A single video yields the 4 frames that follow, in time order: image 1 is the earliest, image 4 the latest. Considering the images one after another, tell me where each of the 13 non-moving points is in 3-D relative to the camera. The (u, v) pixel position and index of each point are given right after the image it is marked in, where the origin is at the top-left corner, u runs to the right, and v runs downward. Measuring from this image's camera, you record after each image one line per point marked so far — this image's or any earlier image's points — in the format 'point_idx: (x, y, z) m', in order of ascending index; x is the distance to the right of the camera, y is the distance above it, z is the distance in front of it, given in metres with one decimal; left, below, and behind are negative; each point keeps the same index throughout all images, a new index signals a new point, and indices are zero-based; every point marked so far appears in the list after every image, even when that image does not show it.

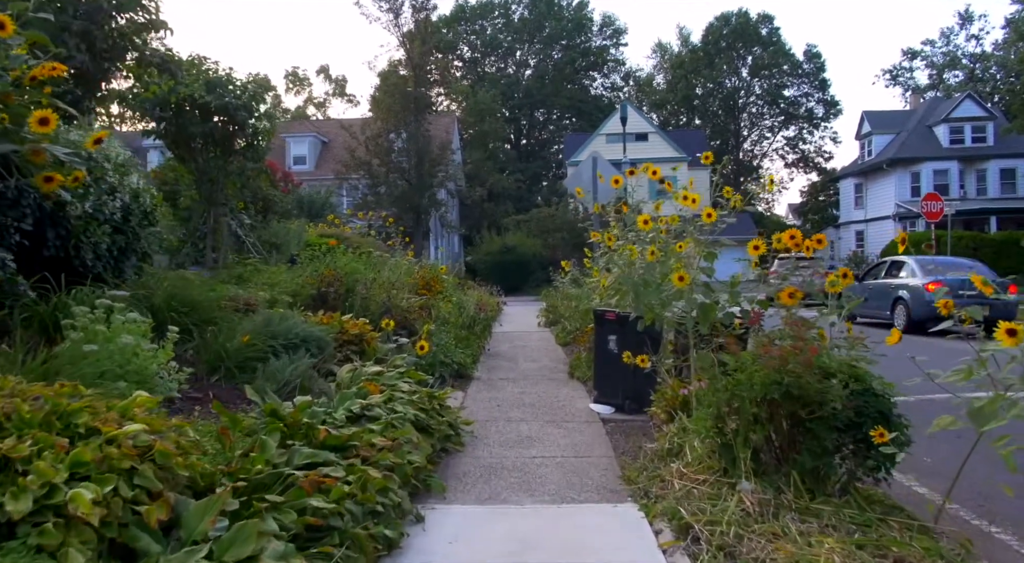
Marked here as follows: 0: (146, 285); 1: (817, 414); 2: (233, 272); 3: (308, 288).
0: (-2.7, 0.0, +5.1) m
1: (+1.6, -0.7, +3.6) m
2: (-3.5, +0.1, +8.9) m
3: (-2.3, -0.1, +8.2) m
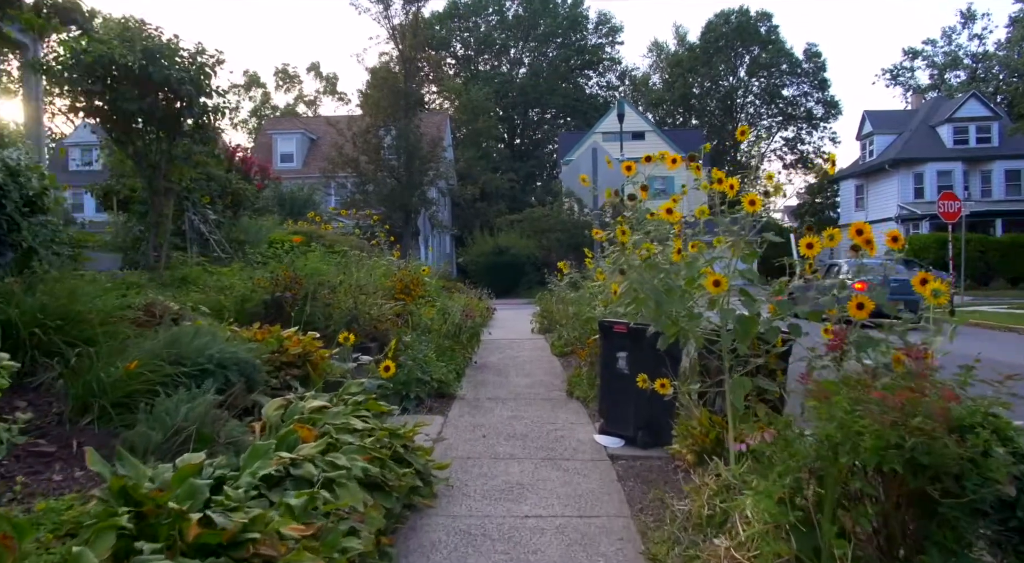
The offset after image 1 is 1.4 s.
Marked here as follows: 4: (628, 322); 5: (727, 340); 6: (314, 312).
0: (-2.7, 0.0, +3.9) m
1: (+1.5, -0.7, +2.4) m
2: (-3.6, +0.1, +7.6) m
3: (-2.5, -0.1, +6.9) m
4: (+0.9, -0.3, +5.7) m
5: (+1.4, -0.4, +4.6) m
6: (-1.9, -0.3, +6.9) m
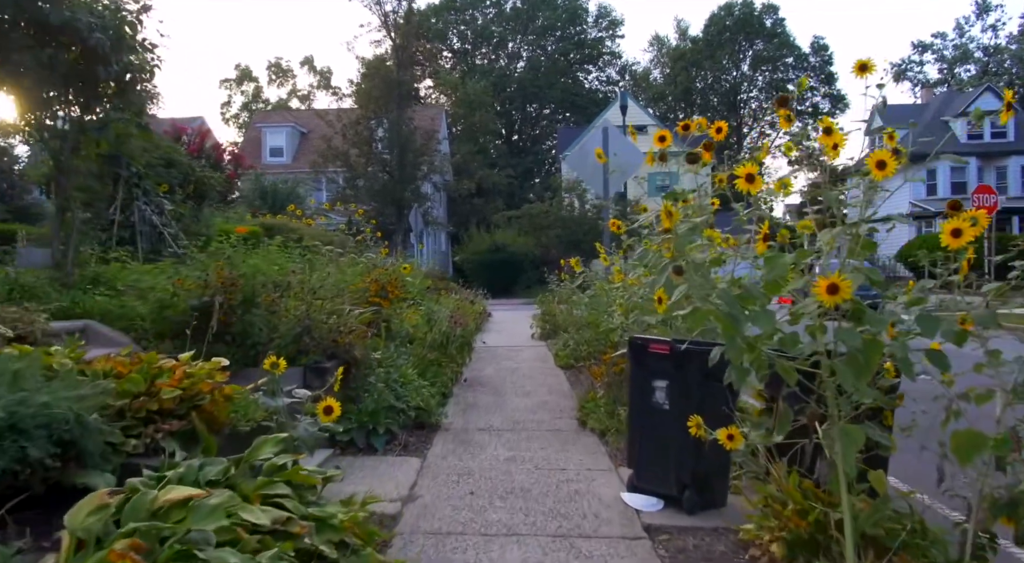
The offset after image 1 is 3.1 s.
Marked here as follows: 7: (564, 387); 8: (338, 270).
0: (-2.7, -0.1, +2.3) m
1: (+1.5, -0.7, +0.8) m
2: (-3.6, +0.1, +6.1) m
3: (-2.5, -0.1, +5.3) m
4: (+0.9, -0.3, +4.1) m
5: (+1.4, -0.4, +3.0) m
6: (-1.9, -0.3, +5.3) m
7: (+0.6, -1.2, +8.0) m
8: (-2.0, +0.1, +8.1) m
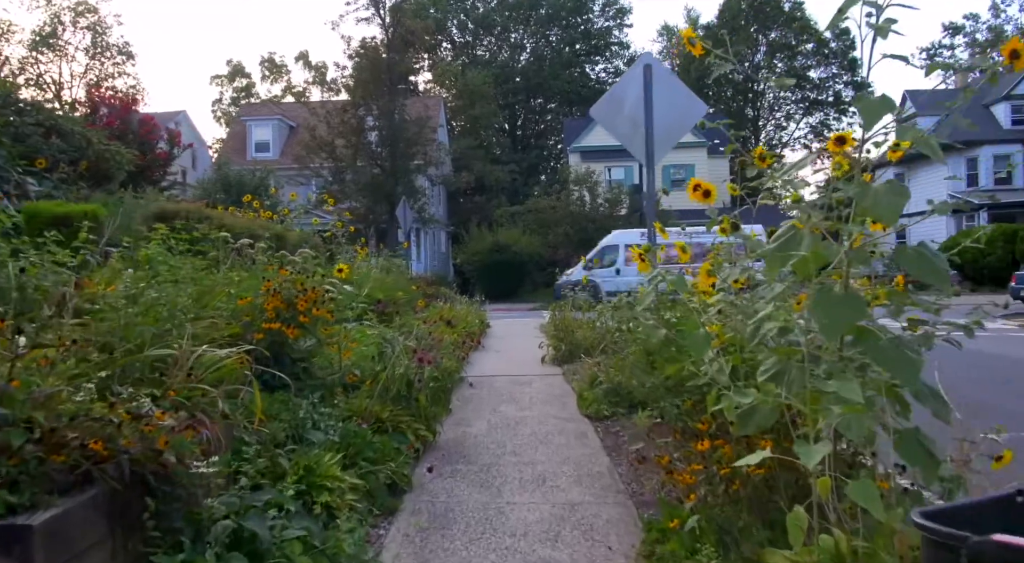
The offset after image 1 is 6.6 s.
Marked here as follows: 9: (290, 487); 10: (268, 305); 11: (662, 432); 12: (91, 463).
0: (-2.8, -0.1, -0.9) m
1: (+1.5, -0.8, -2.4) m
2: (-3.6, 0.0, +2.8) m
3: (-2.5, -0.2, +2.1) m
4: (+0.9, -0.4, +0.9) m
5: (+1.4, -0.4, -0.2) m
6: (-1.9, -0.4, +2.1) m
7: (+0.6, -1.2, +4.7) m
8: (-2.0, 0.0, +4.8) m
9: (-1.0, -0.9, +3.4) m
10: (-1.5, -0.1, +4.6) m
11: (+0.8, -0.9, +4.1) m
12: (-1.4, -0.6, +2.4) m
